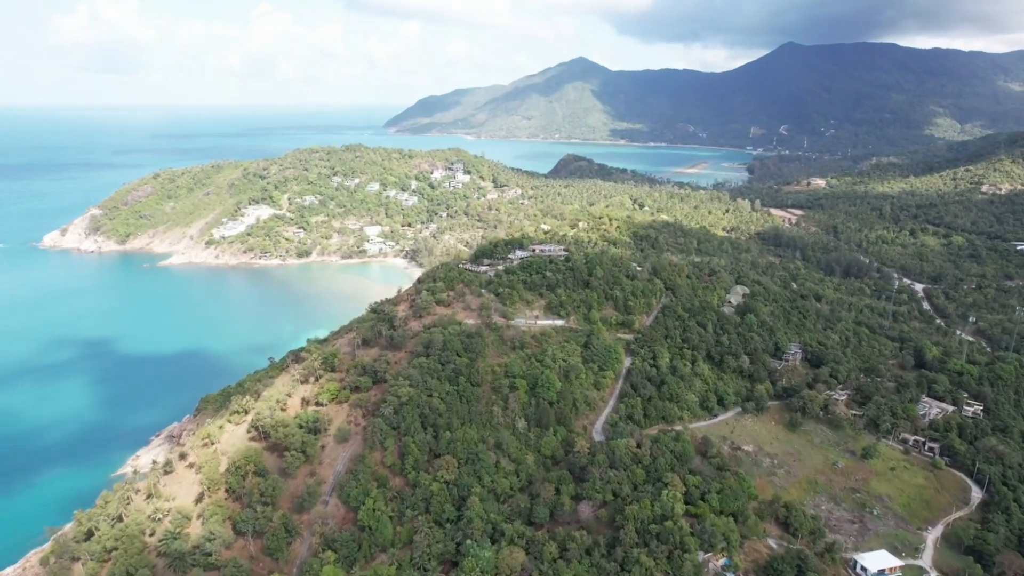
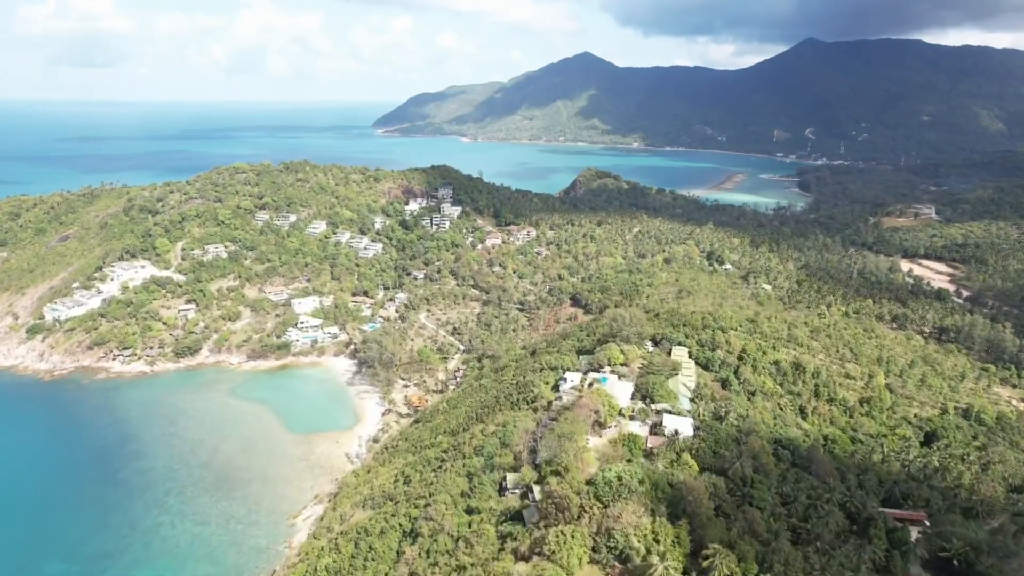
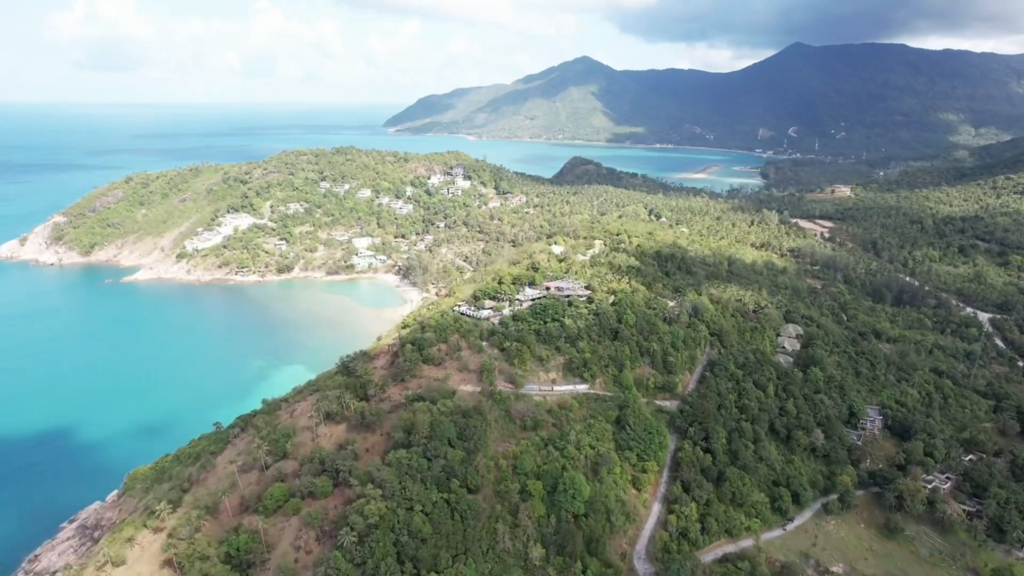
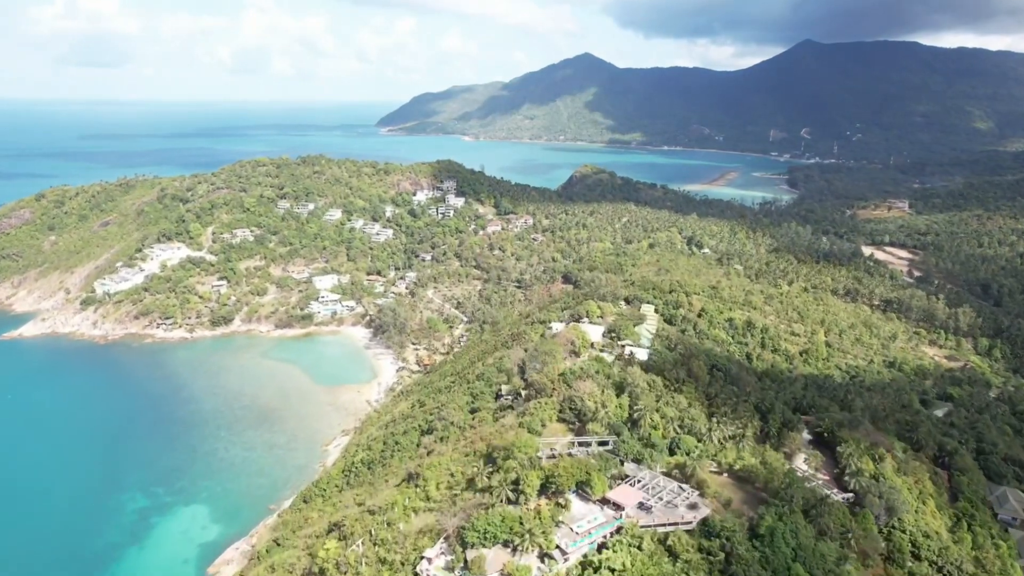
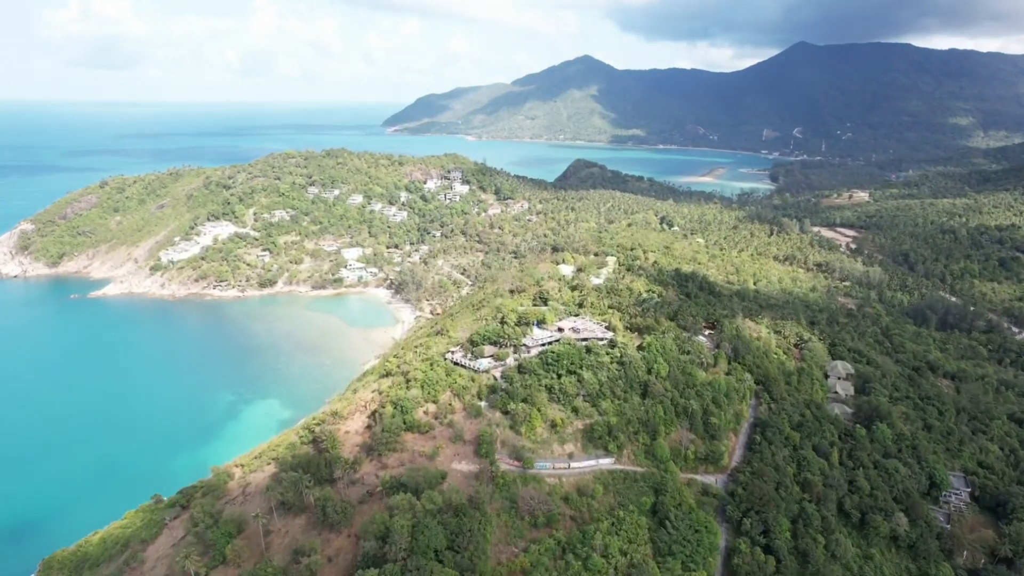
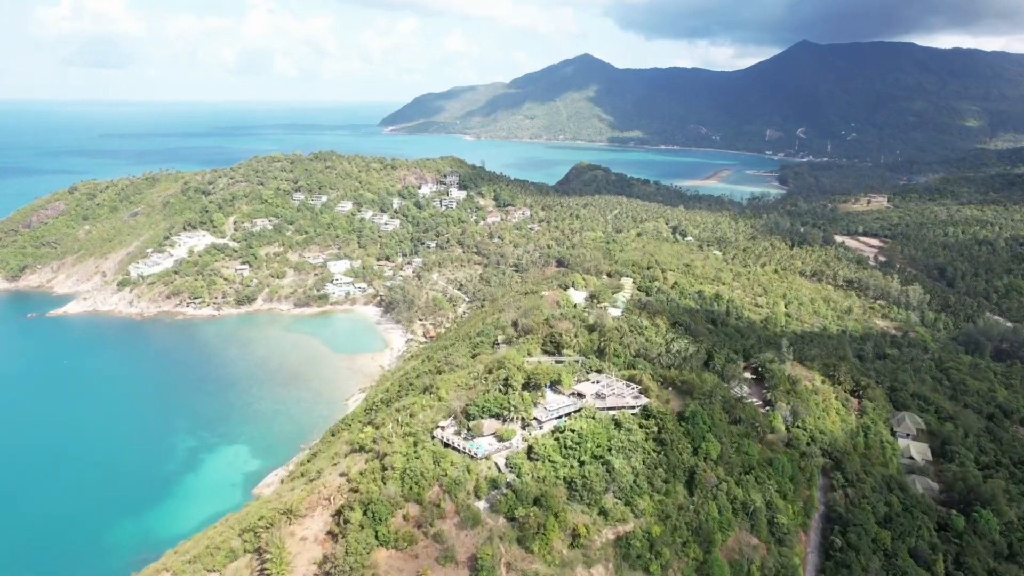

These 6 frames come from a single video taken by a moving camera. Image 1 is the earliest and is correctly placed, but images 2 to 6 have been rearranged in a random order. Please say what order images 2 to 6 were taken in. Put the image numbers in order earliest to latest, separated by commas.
3, 5, 6, 4, 2
